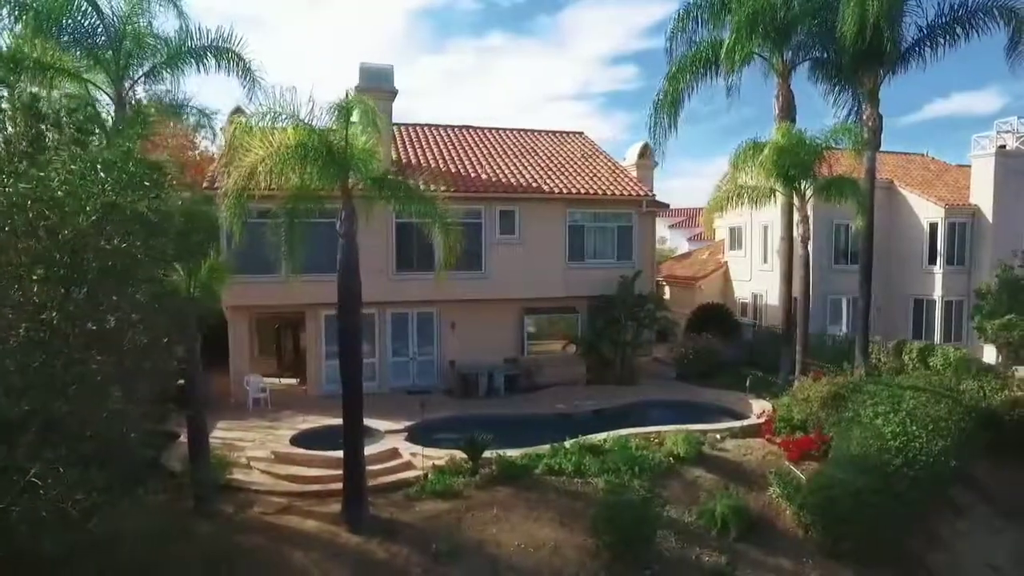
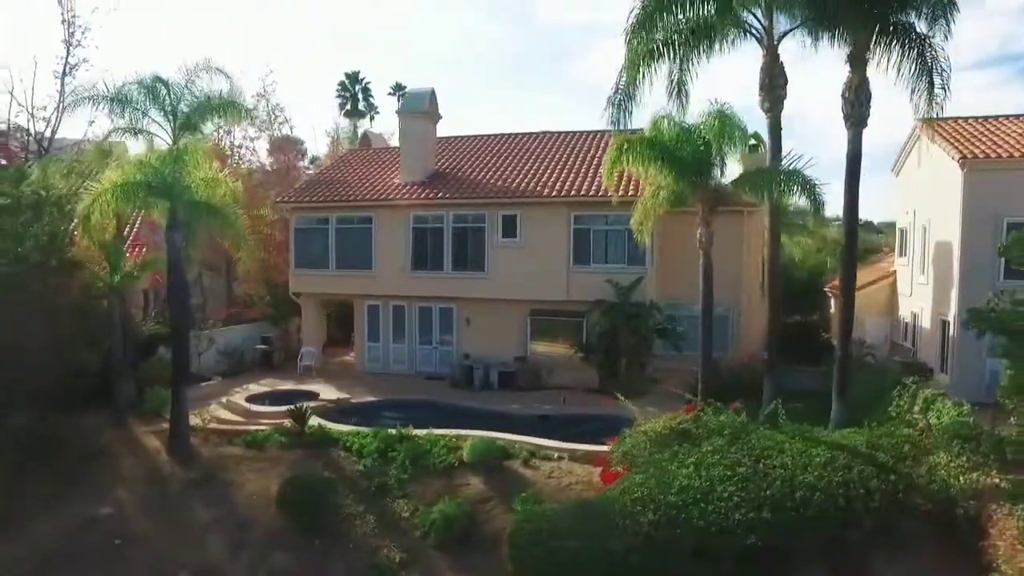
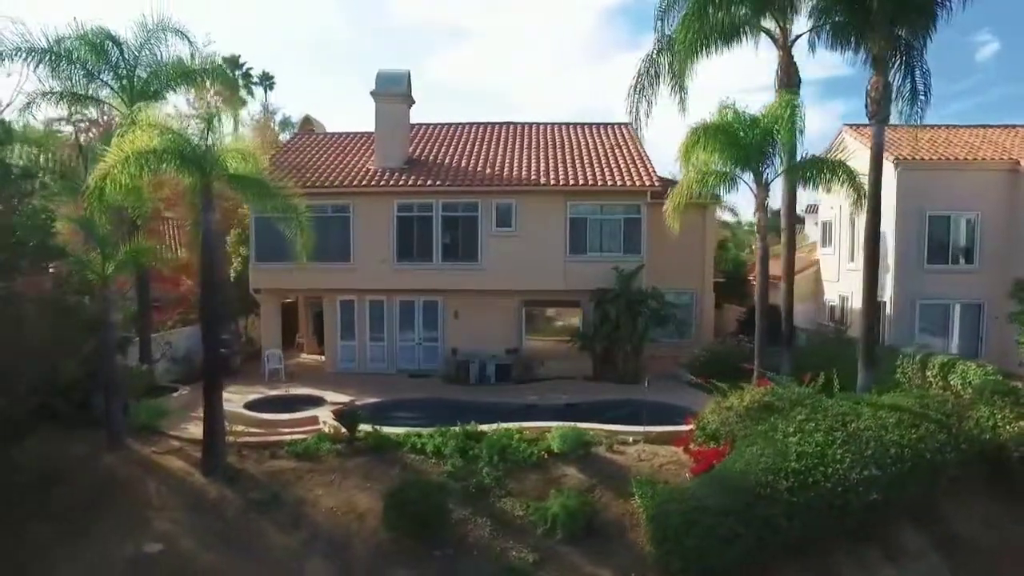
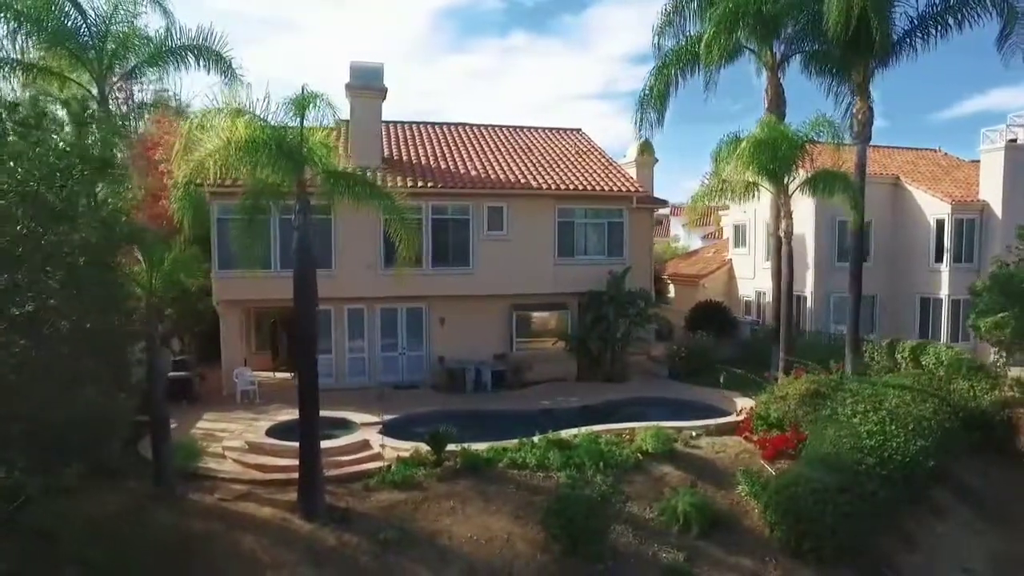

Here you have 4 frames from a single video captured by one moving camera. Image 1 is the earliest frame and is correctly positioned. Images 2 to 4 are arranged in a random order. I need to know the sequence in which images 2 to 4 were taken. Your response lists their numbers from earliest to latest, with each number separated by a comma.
4, 3, 2
